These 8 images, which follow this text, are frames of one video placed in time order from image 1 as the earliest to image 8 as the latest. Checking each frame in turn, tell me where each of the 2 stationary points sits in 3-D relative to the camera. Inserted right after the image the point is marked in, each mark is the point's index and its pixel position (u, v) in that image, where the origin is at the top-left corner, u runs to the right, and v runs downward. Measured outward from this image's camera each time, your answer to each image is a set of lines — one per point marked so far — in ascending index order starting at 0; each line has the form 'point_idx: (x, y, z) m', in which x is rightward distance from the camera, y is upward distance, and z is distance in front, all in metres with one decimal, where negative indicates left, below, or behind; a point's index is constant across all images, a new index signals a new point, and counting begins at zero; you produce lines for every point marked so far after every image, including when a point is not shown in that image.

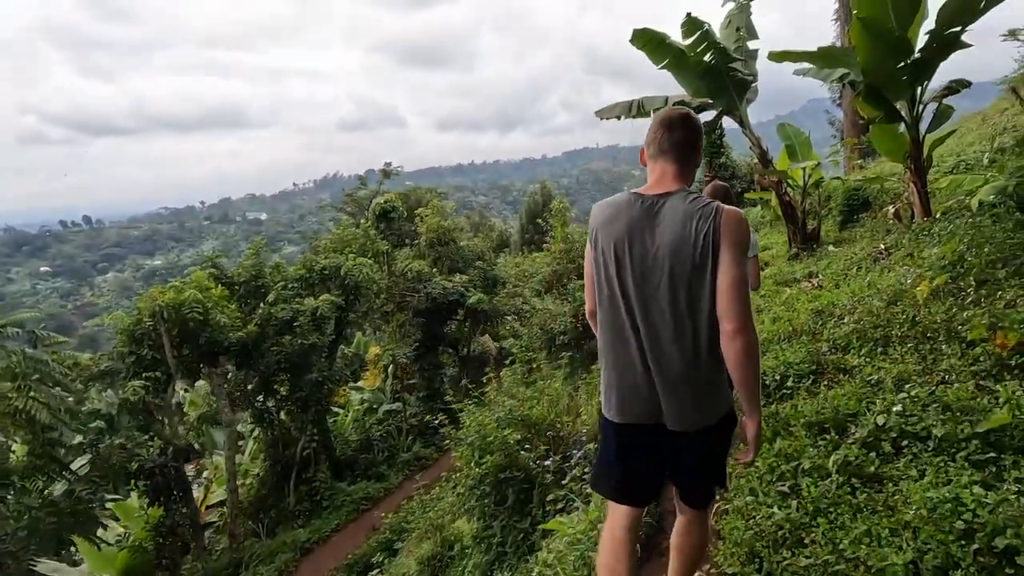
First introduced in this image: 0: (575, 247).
0: (+1.3, +0.8, +11.2) m
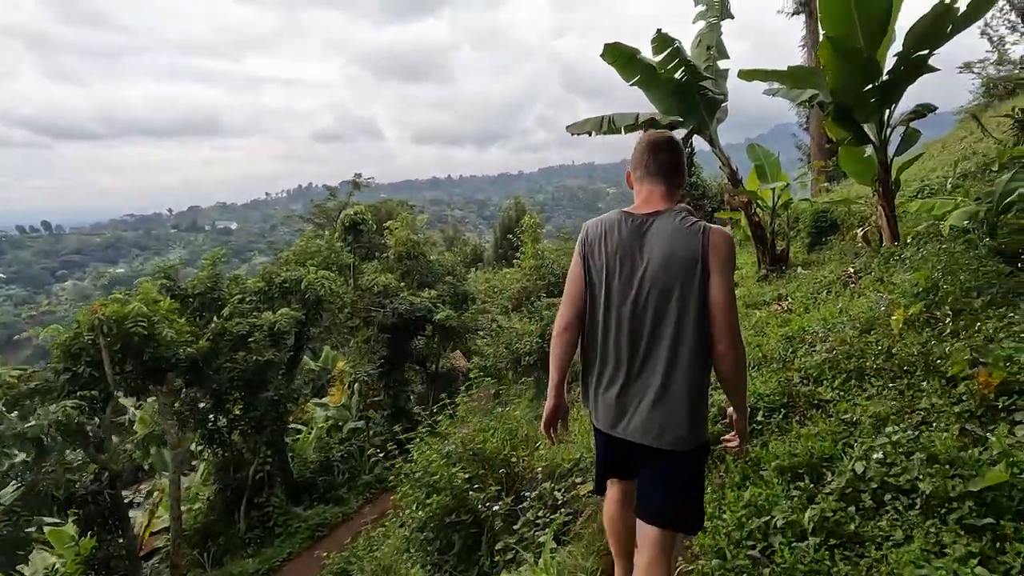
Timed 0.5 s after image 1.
0: (+0.7, +0.4, +11.0) m
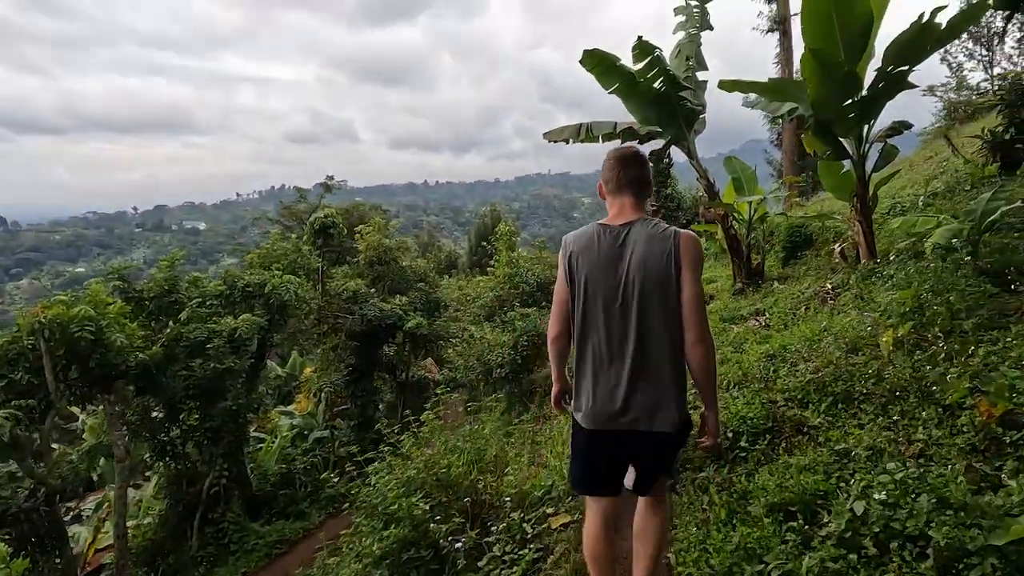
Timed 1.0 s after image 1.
0: (+0.1, +0.3, +10.8) m
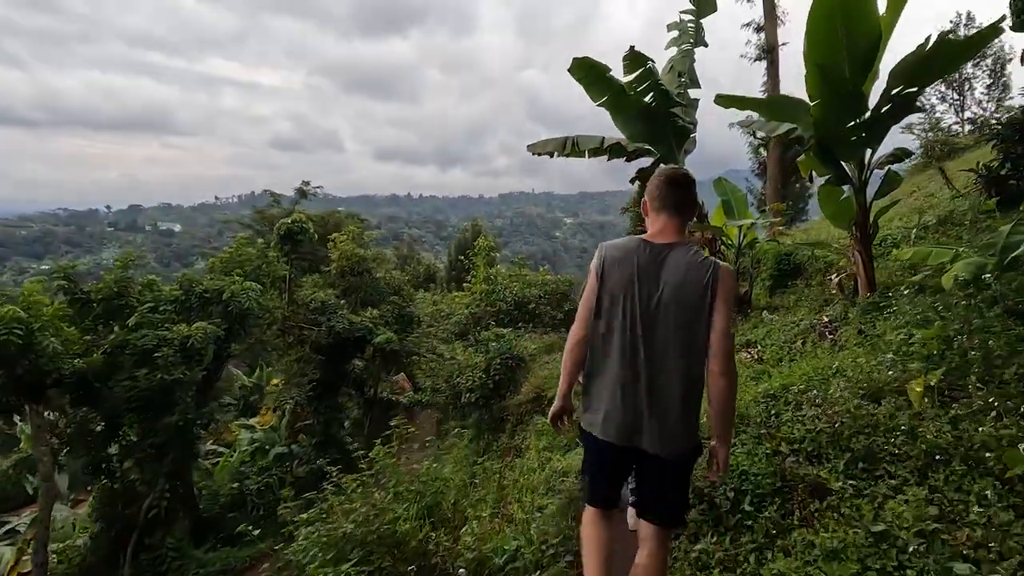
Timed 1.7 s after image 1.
0: (-0.3, -0.1, +10.4) m
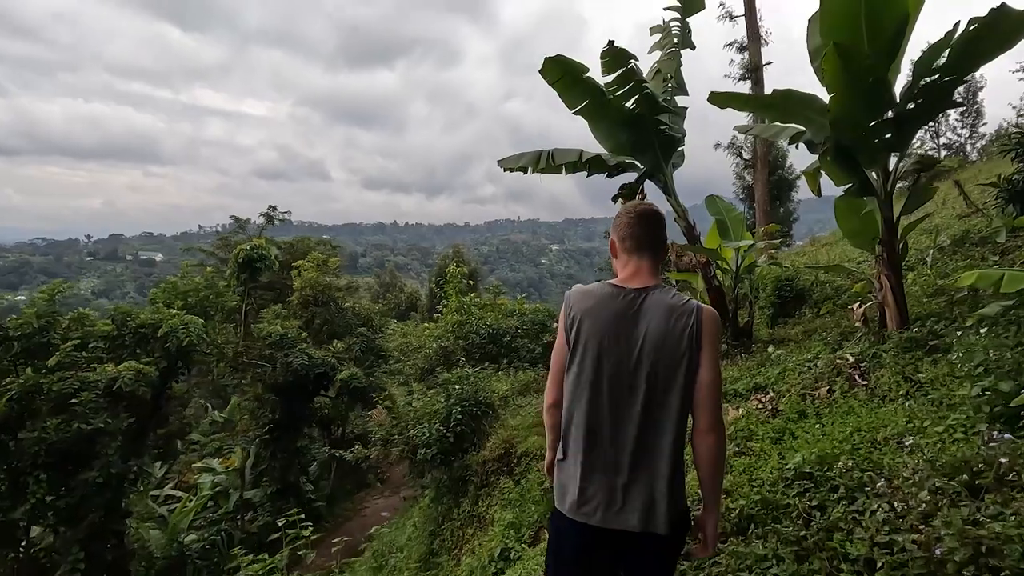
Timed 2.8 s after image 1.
0: (-0.8, -0.6, +9.5) m
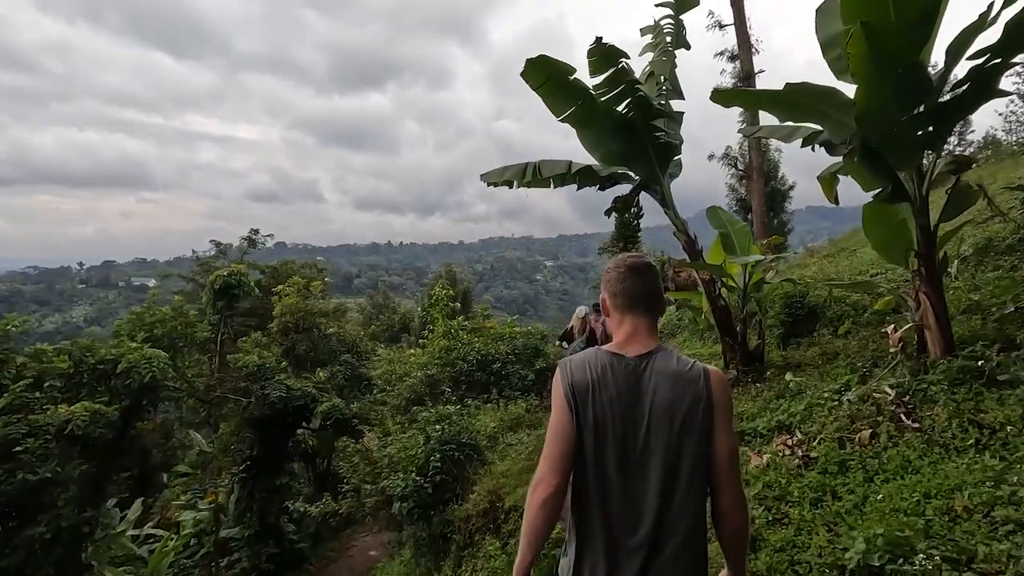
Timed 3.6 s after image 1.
0: (-0.9, -1.0, +8.9) m
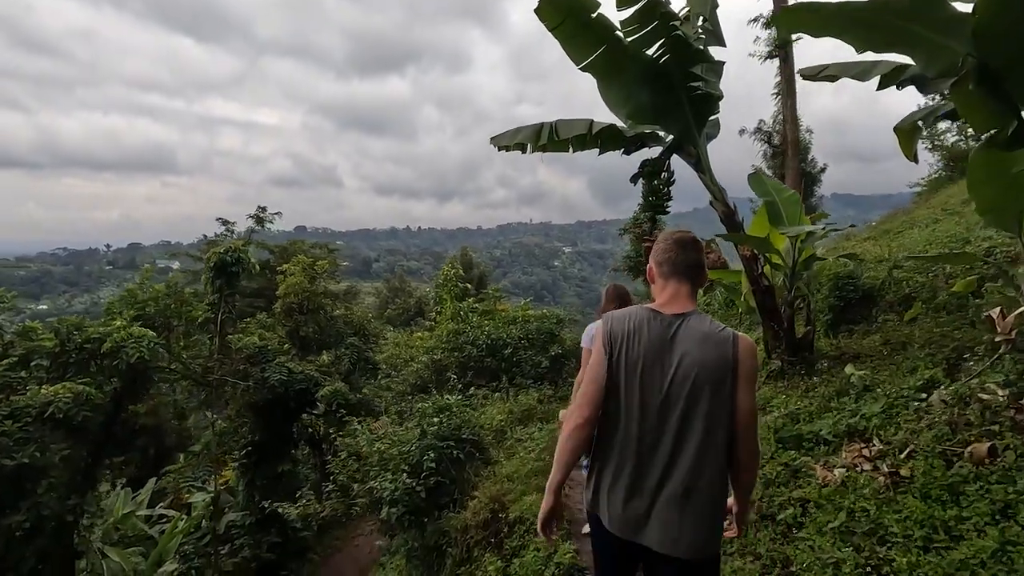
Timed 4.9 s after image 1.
0: (-0.7, -0.7, +8.3) m
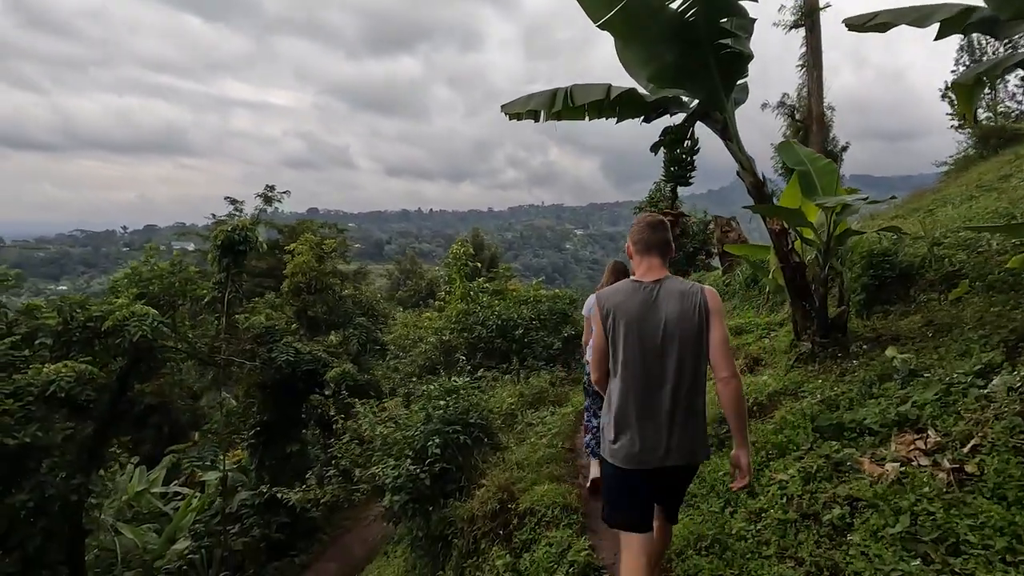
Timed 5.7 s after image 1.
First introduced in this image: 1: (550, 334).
0: (-0.5, -0.4, +8.1) m
1: (+0.5, -0.6, +7.6) m
